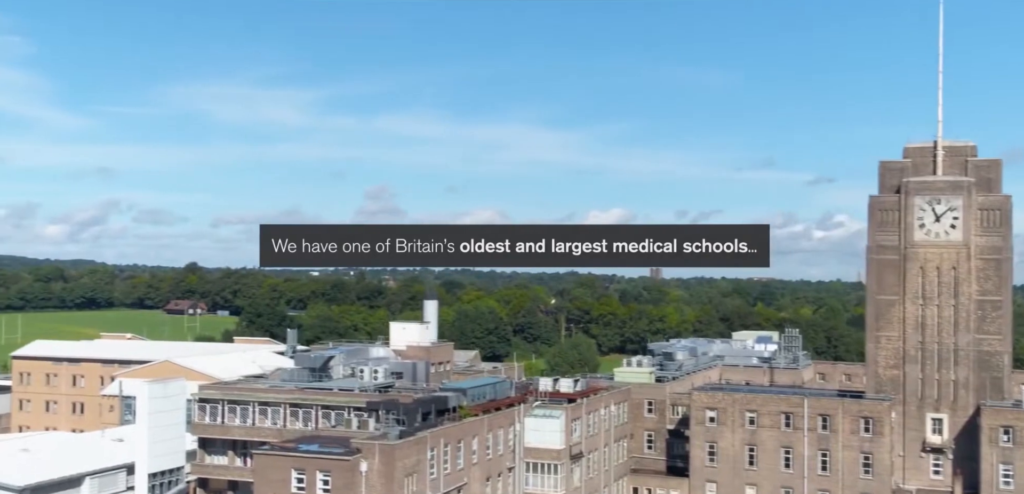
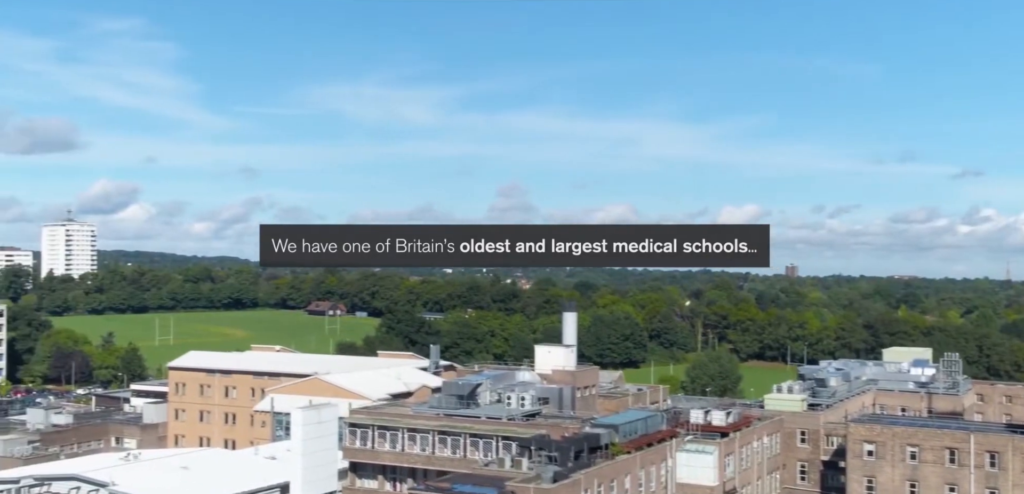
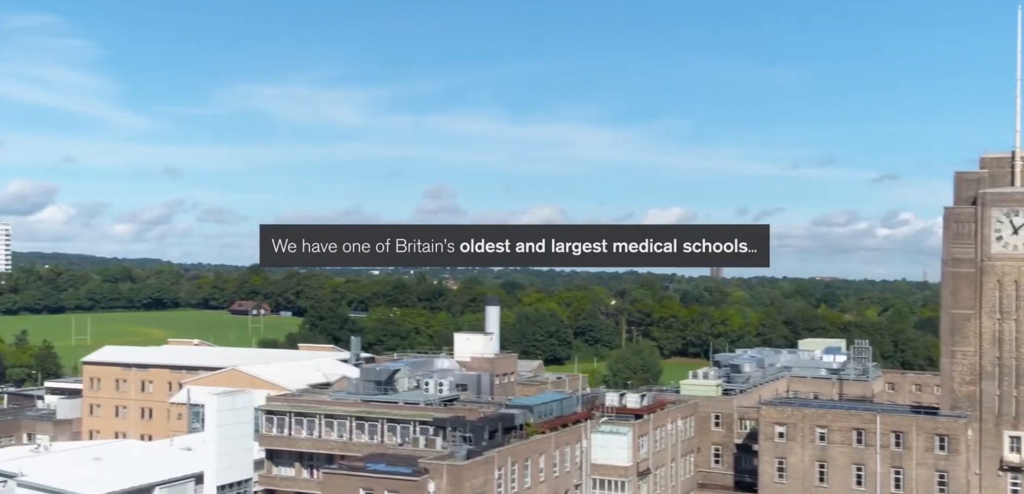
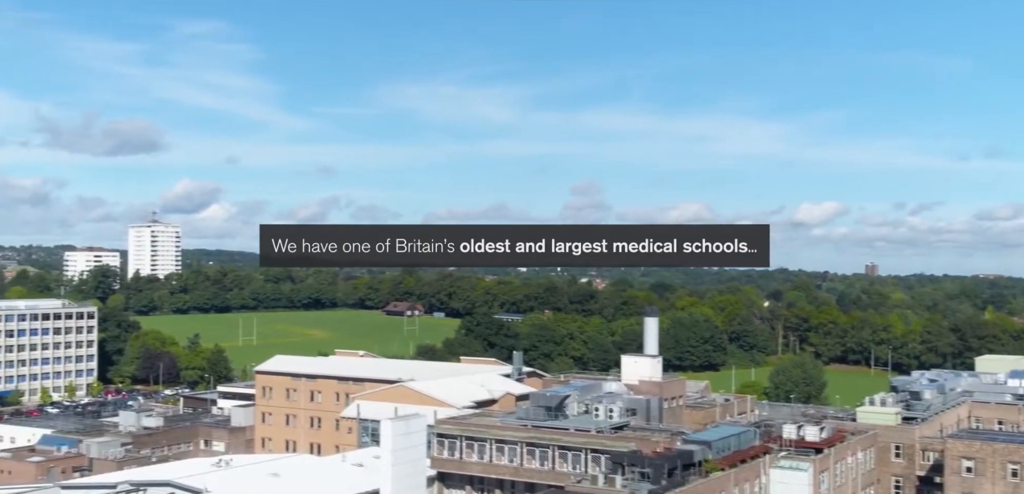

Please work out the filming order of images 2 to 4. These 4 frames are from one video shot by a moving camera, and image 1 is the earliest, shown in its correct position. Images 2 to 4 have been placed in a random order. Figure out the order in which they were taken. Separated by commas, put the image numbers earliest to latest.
3, 2, 4
